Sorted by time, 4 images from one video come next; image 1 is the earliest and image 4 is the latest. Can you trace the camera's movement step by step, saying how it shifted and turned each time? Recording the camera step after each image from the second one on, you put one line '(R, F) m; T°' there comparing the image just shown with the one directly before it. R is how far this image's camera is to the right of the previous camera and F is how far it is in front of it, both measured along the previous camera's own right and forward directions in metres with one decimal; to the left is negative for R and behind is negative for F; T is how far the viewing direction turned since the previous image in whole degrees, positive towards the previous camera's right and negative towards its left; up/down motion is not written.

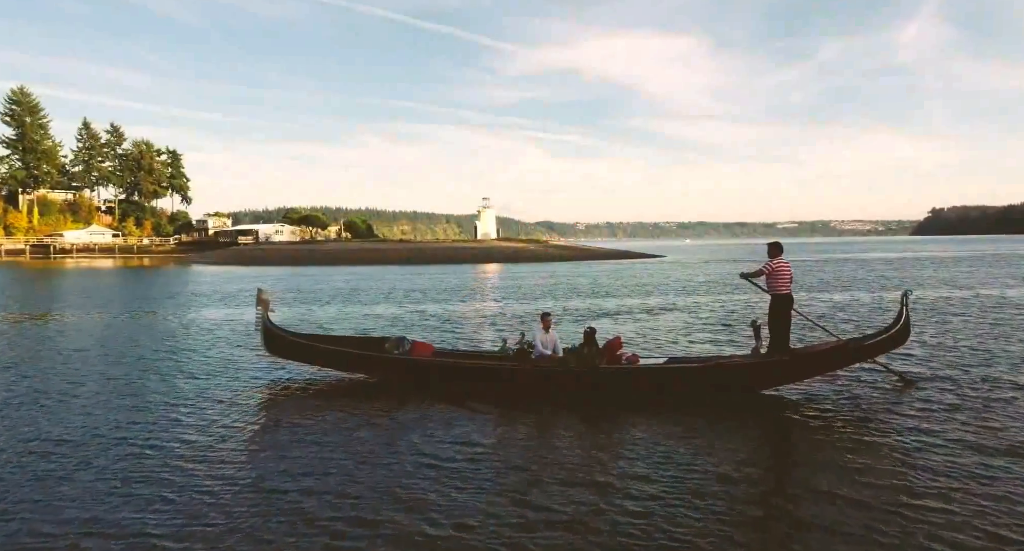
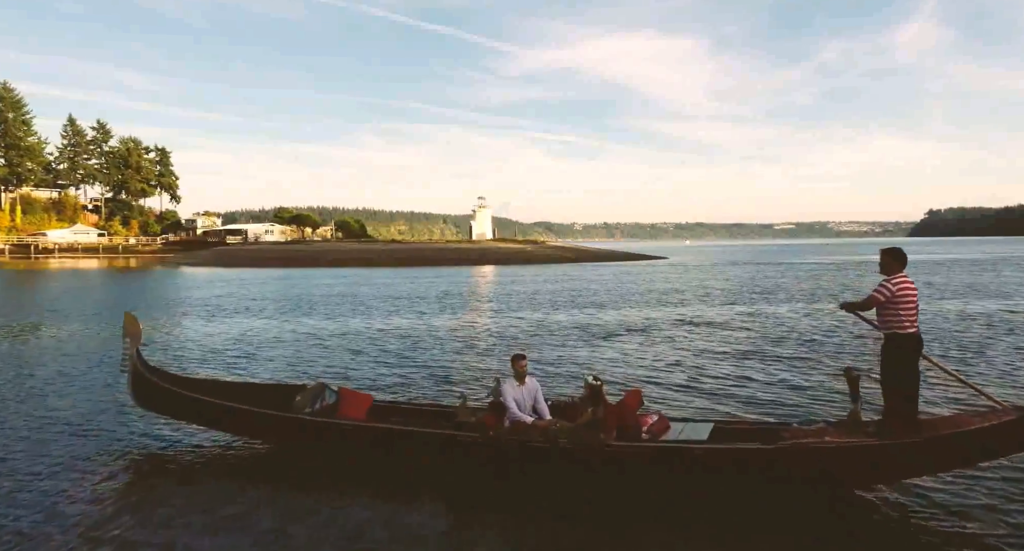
(+0.4, +3.8) m; 0°
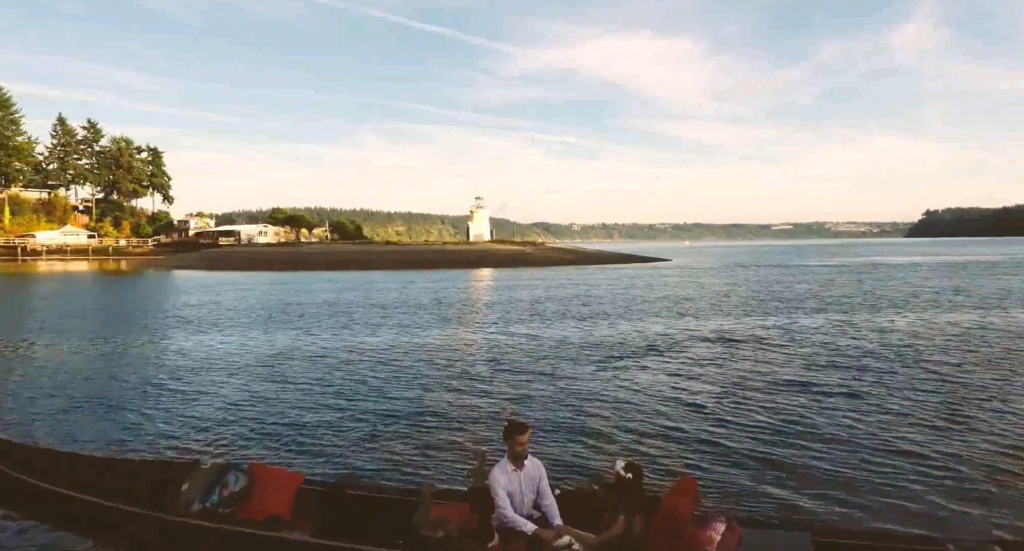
(+0.1, +2.7) m; 0°
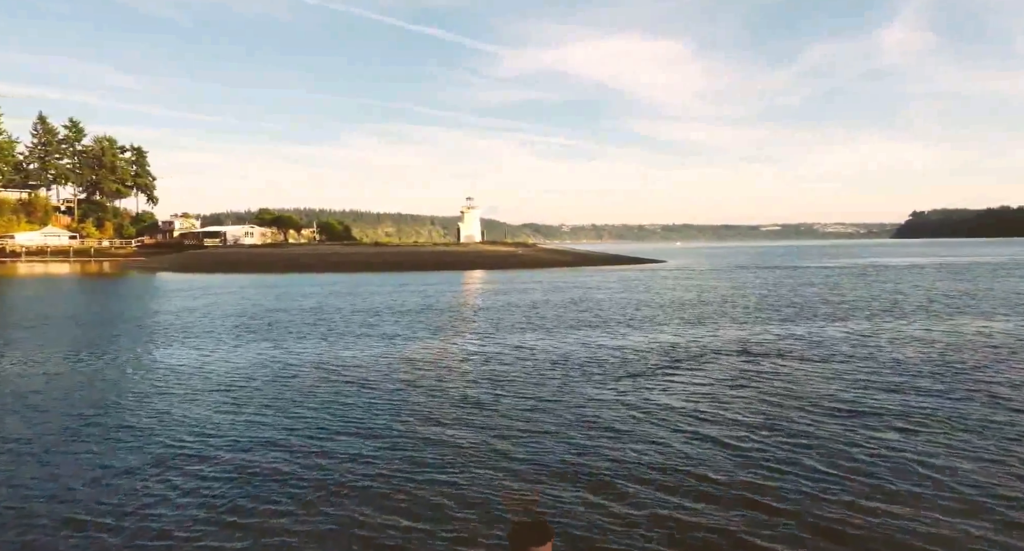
(-0.1, +1.9) m; +1°
